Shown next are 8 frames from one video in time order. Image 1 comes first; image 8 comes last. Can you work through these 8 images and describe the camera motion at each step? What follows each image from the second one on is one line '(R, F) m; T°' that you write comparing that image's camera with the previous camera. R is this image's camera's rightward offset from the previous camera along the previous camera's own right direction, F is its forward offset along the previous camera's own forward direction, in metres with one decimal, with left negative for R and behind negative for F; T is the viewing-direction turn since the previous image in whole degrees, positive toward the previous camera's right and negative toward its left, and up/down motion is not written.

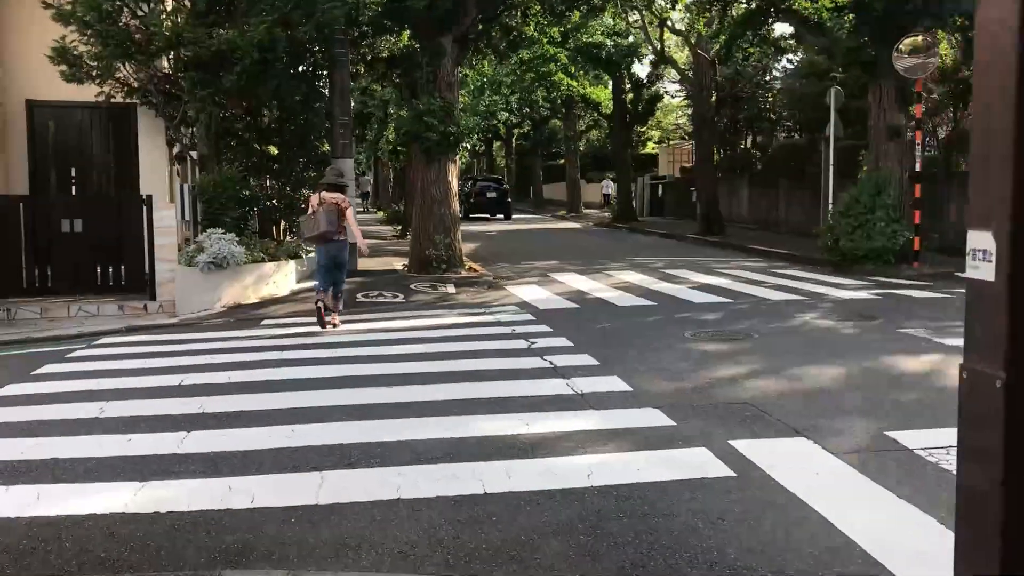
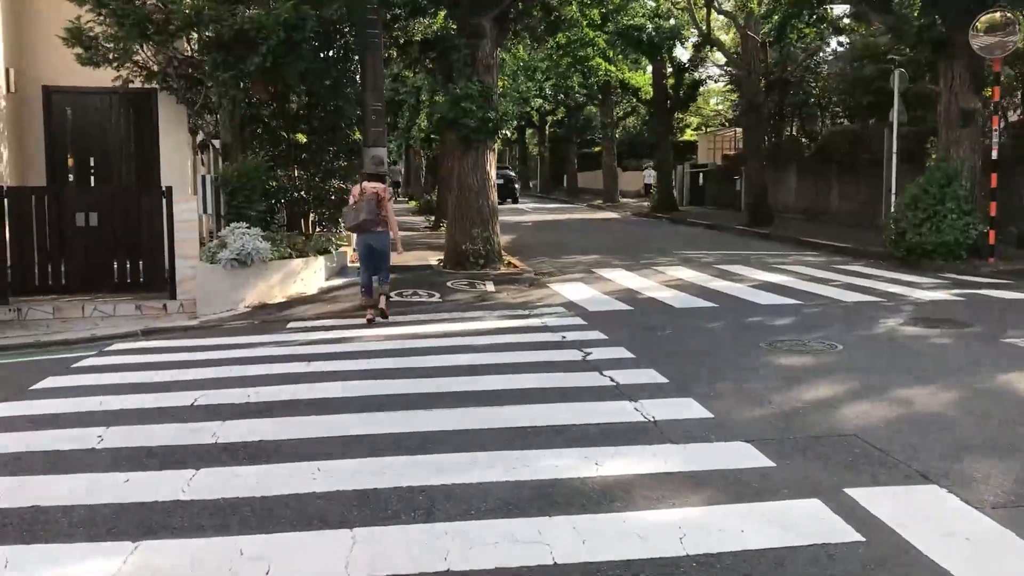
(-0.2, +0.9) m; -2°
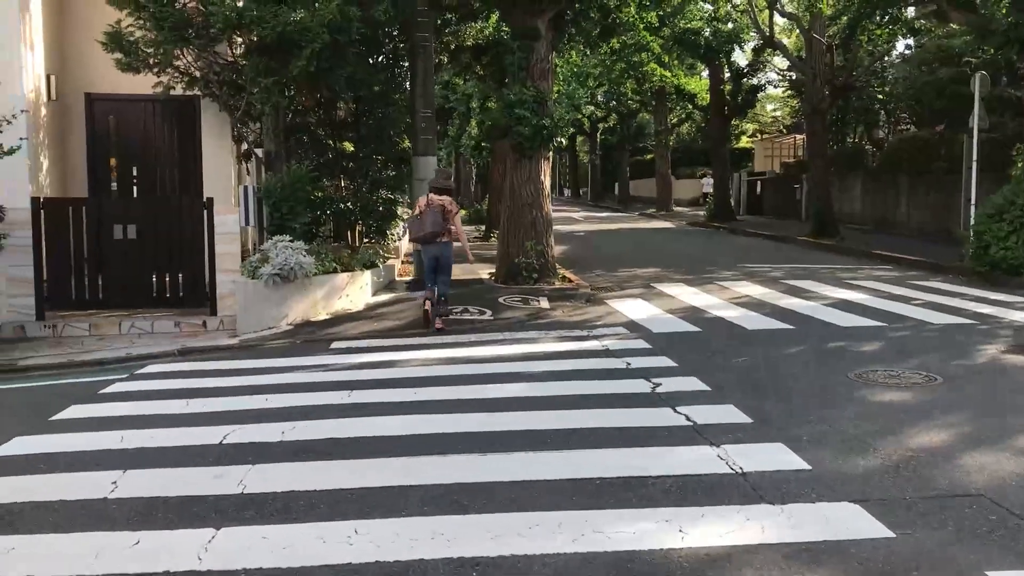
(-0.1, +0.7) m; -3°
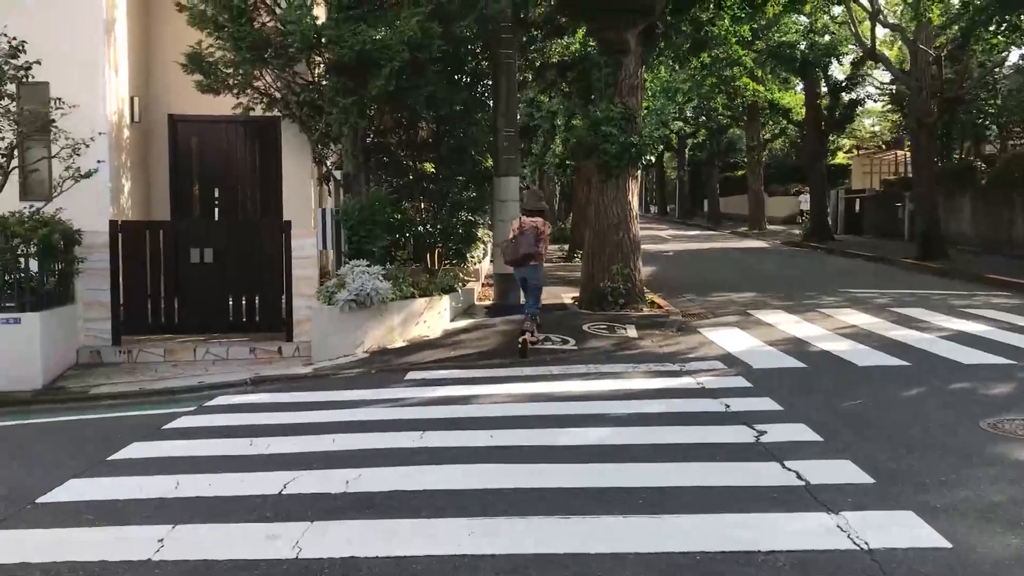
(0.0, +0.6) m; -5°
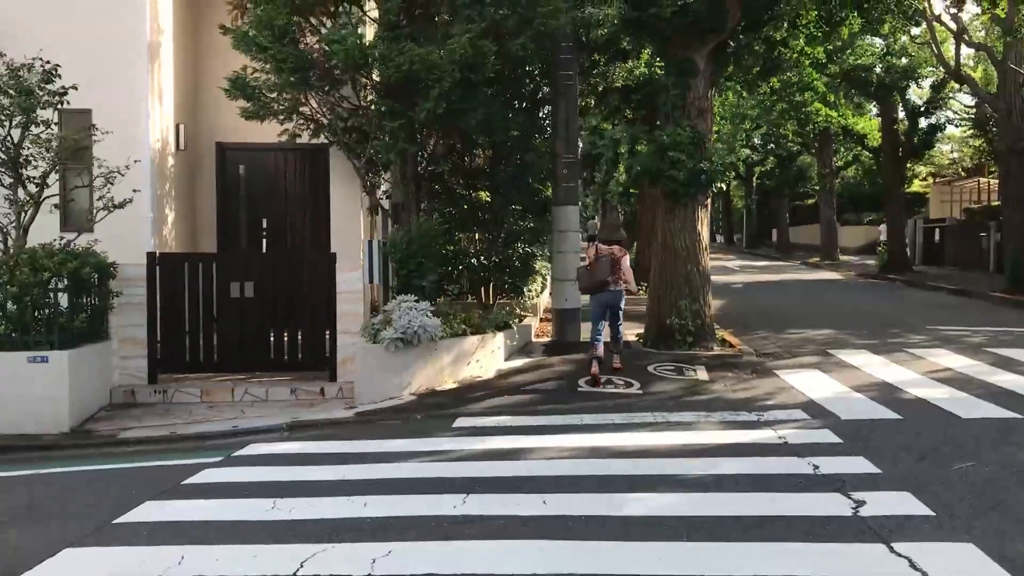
(0.0, +0.8) m; -4°
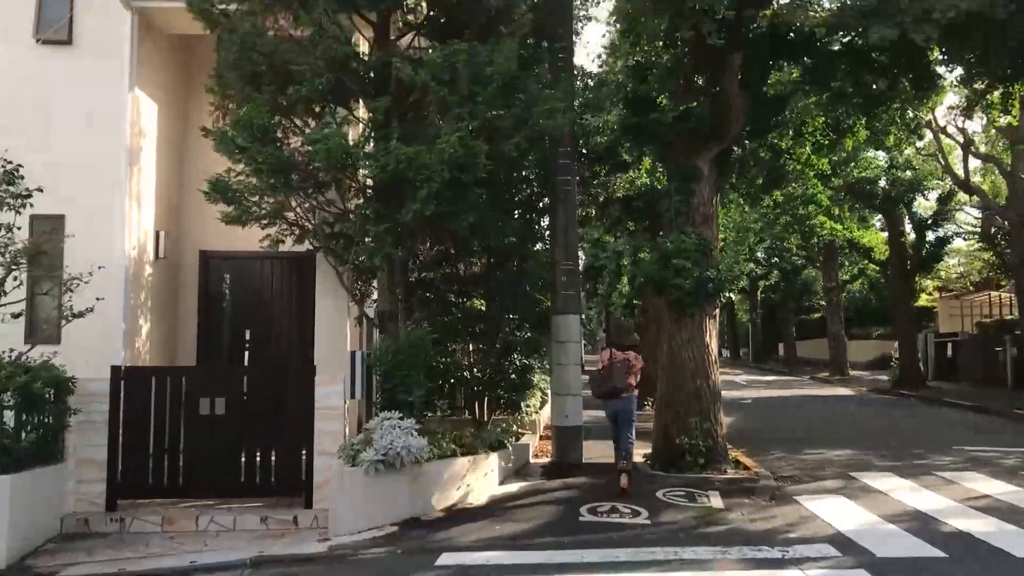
(+0.1, +0.7) m; 0°
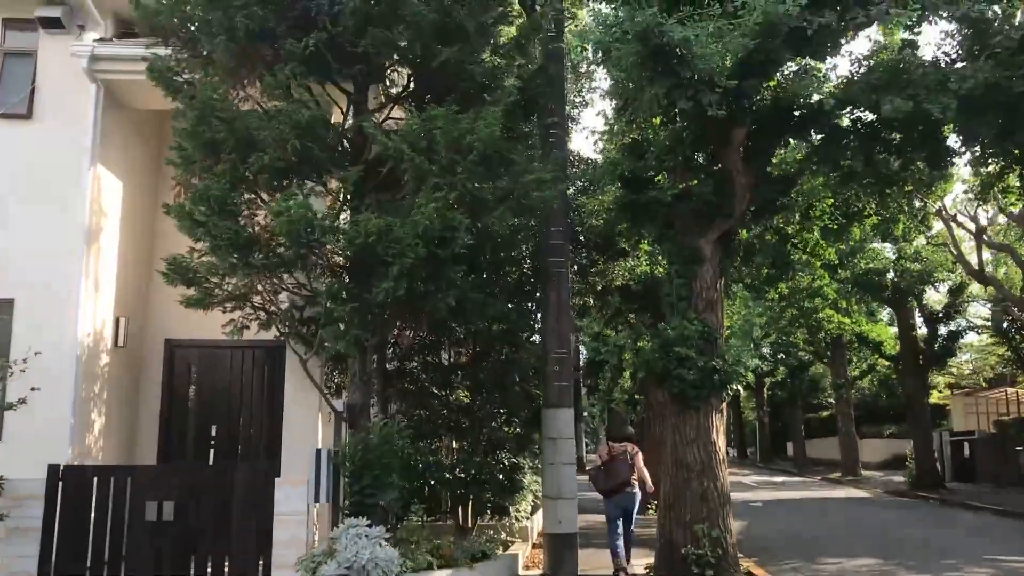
(+0.2, +0.9) m; 0°
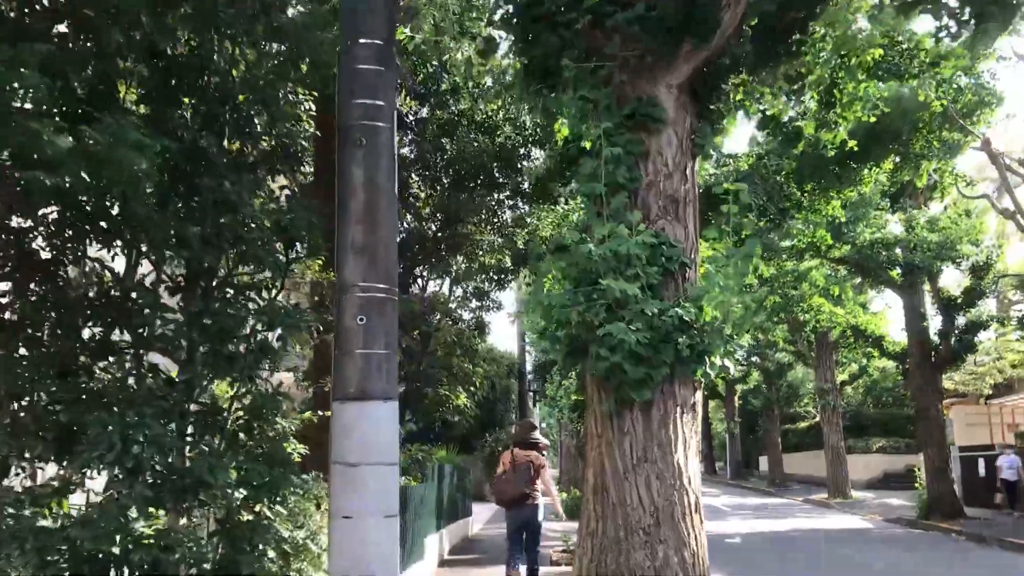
(+1.1, +5.1) m; +2°
